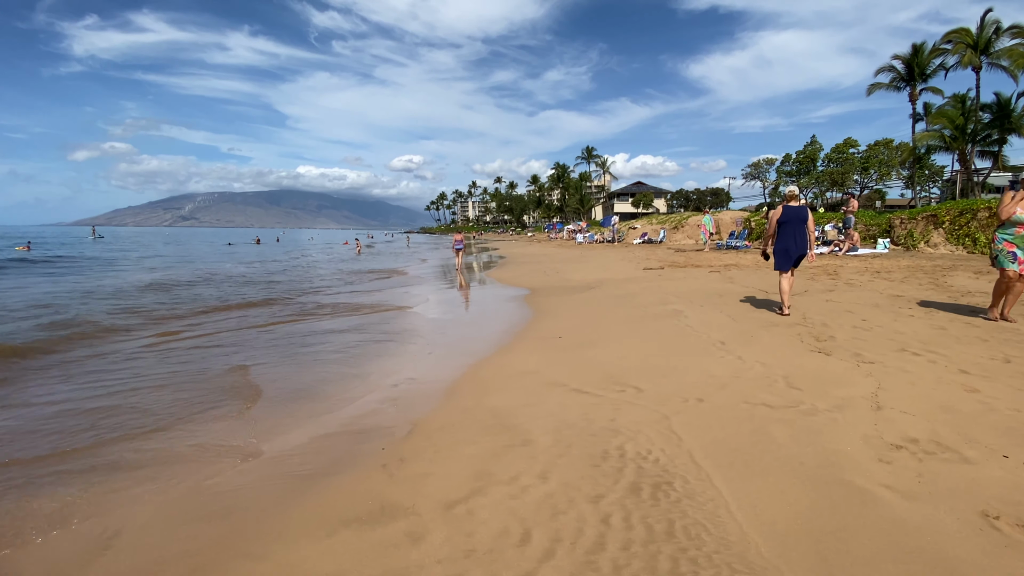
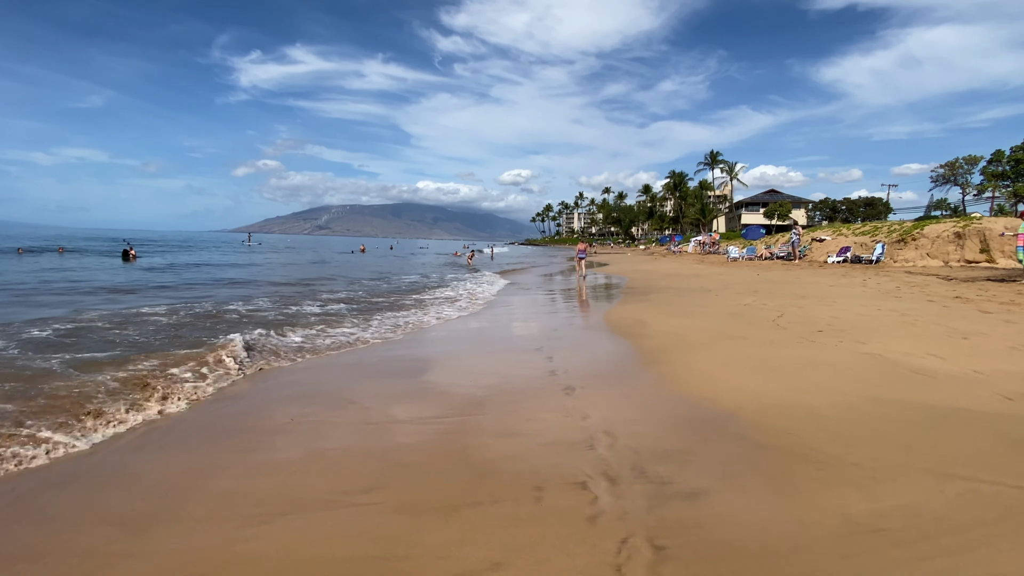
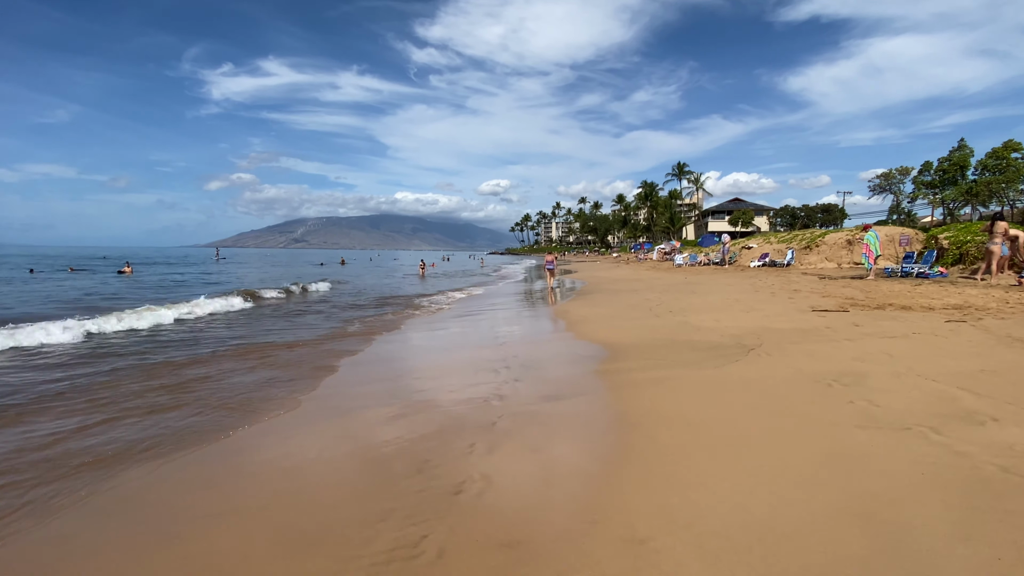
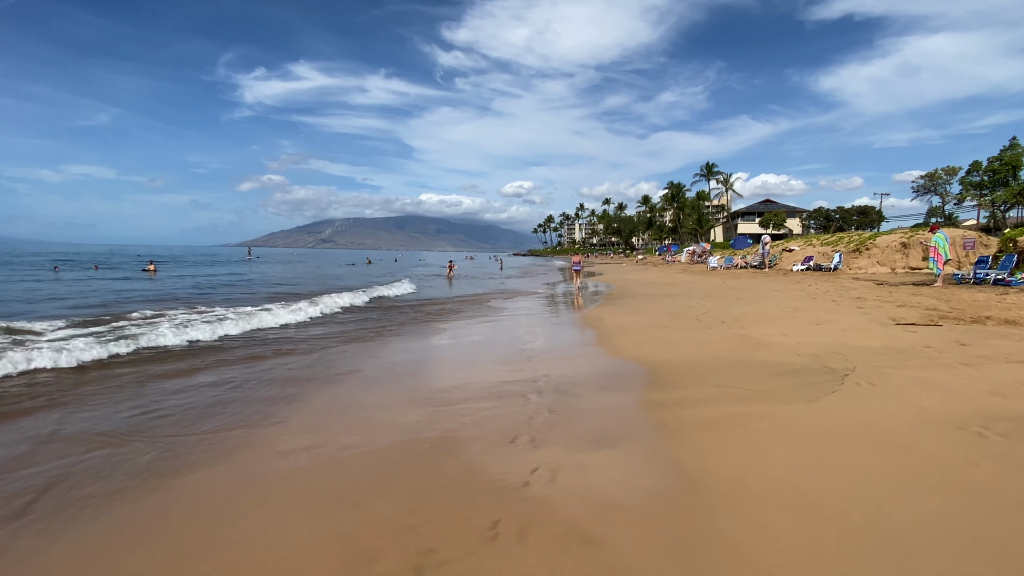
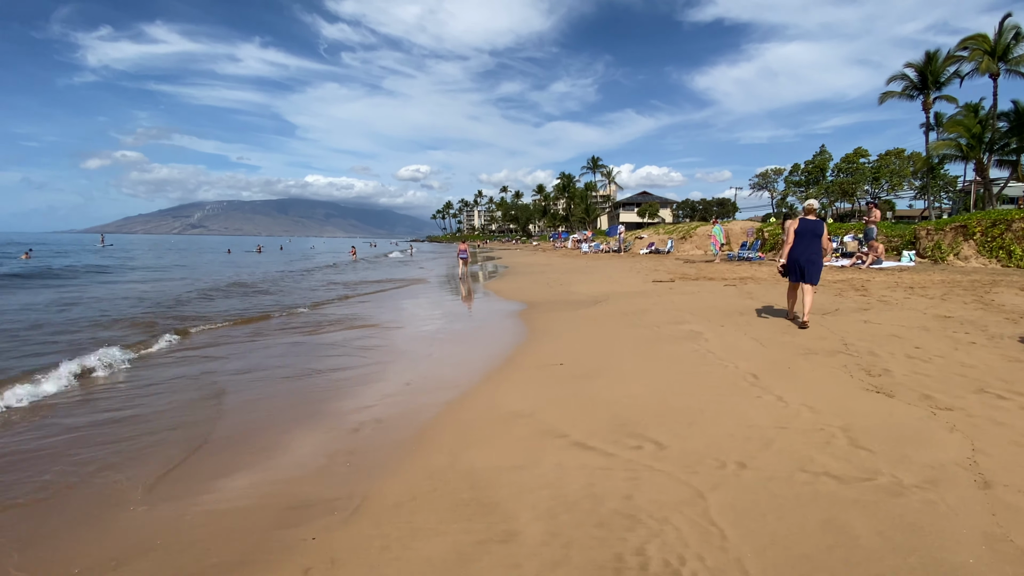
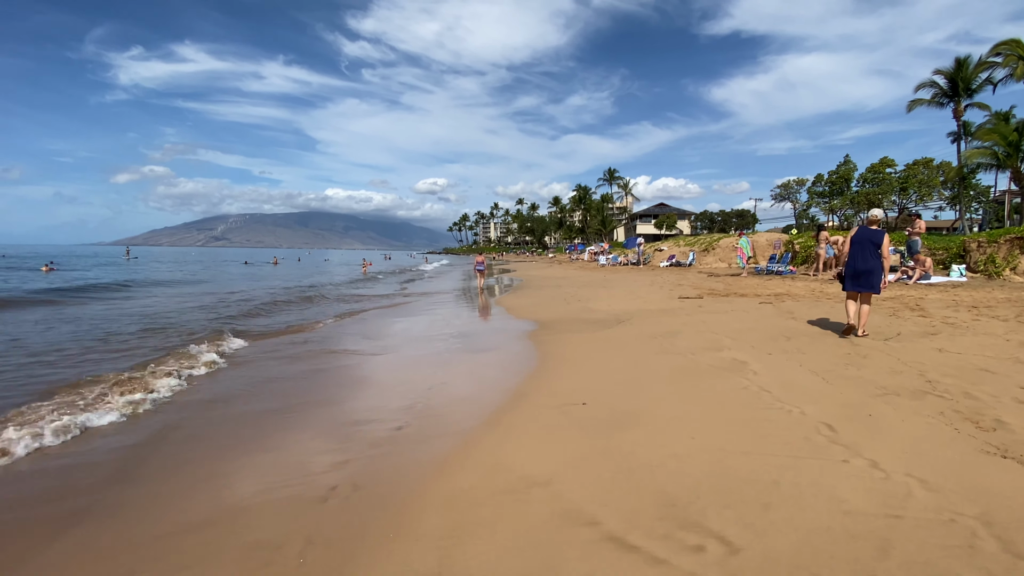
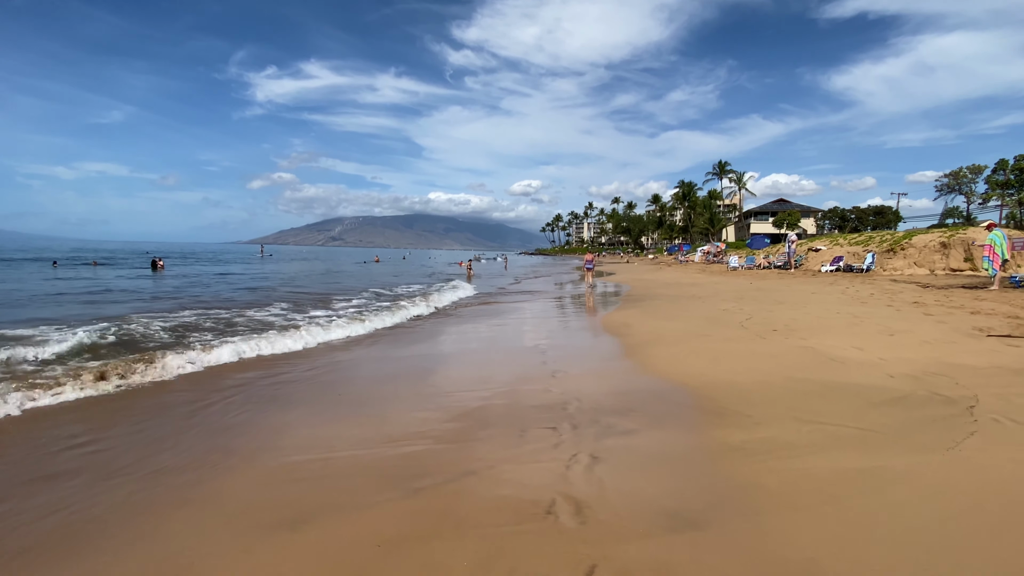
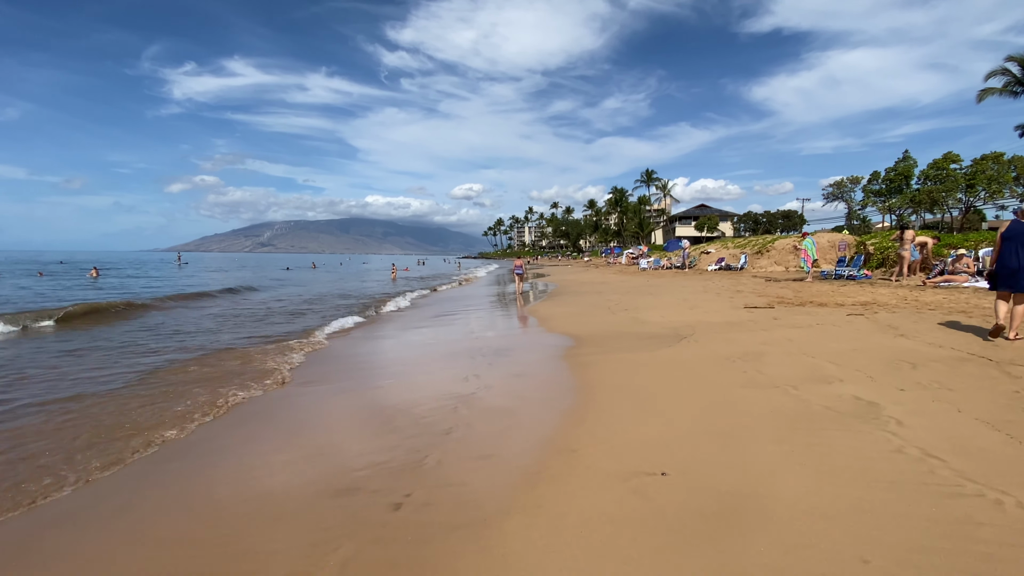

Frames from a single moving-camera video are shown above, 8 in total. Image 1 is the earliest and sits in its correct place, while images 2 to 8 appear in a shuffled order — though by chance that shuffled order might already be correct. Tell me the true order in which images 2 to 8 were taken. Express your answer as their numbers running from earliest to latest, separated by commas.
5, 6, 8, 3, 4, 7, 2
